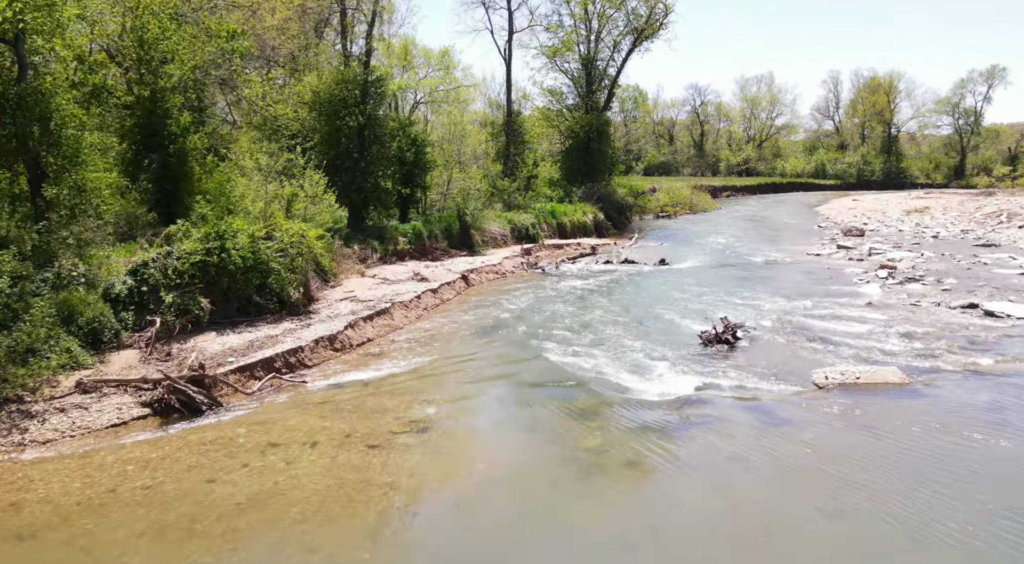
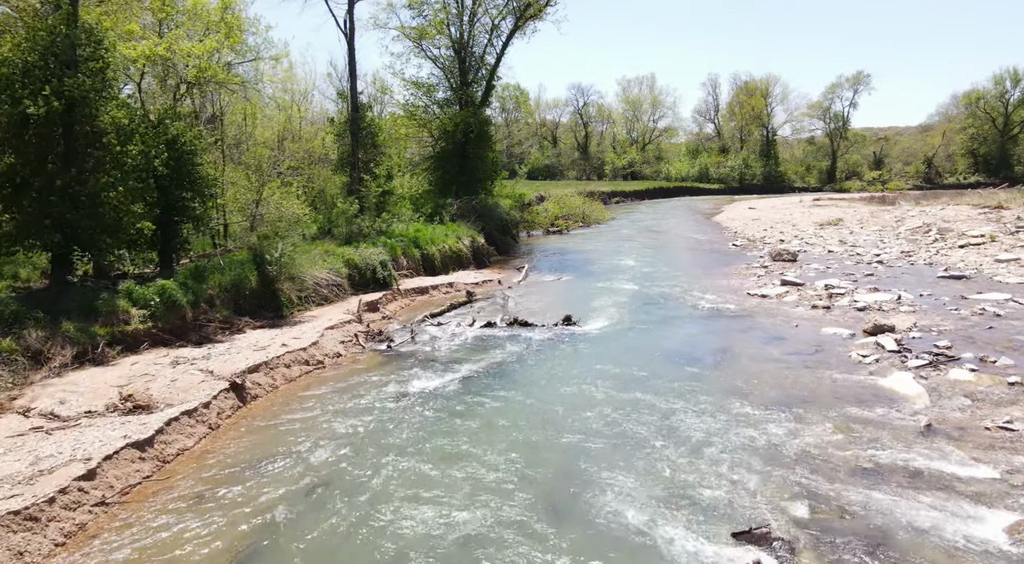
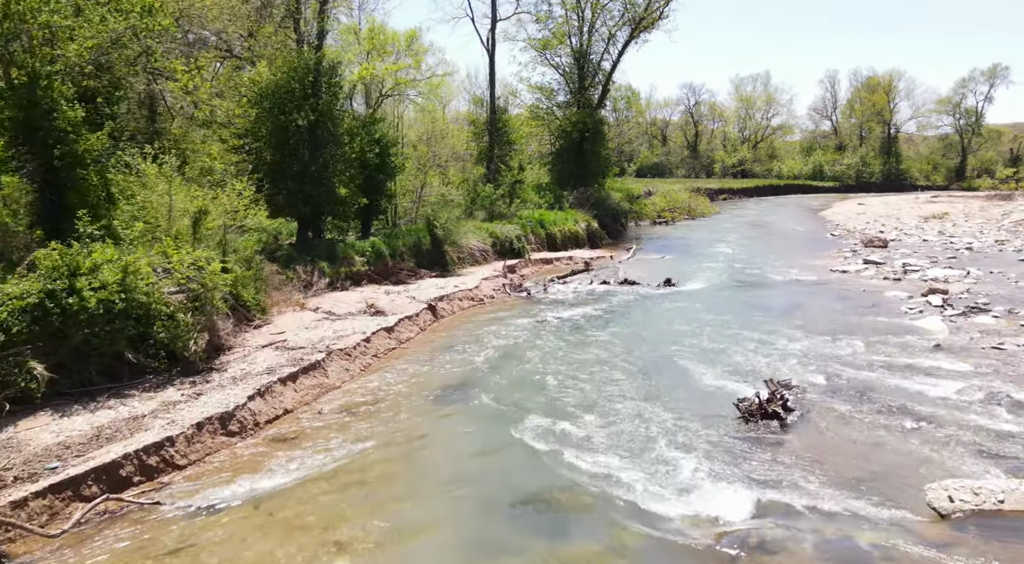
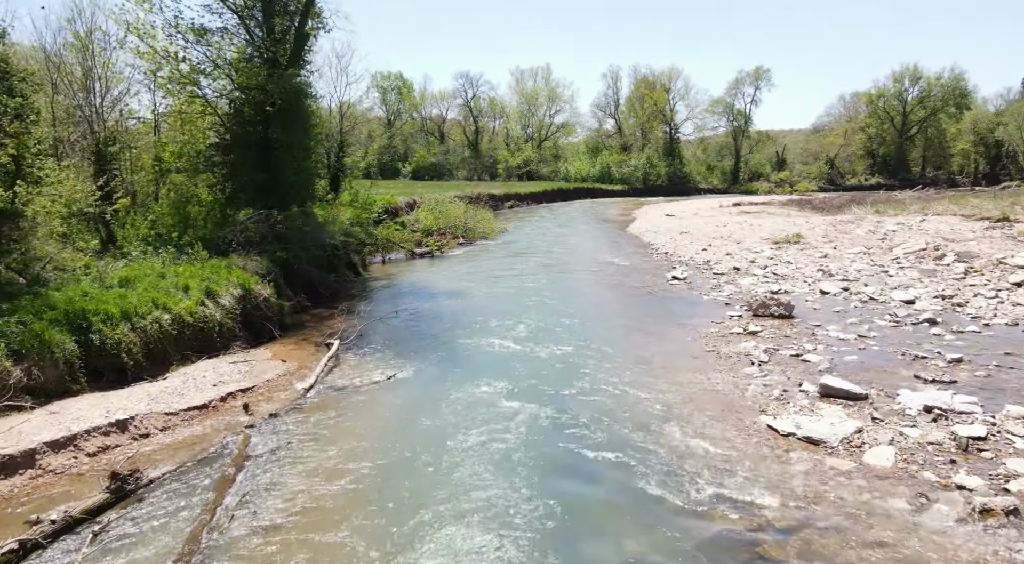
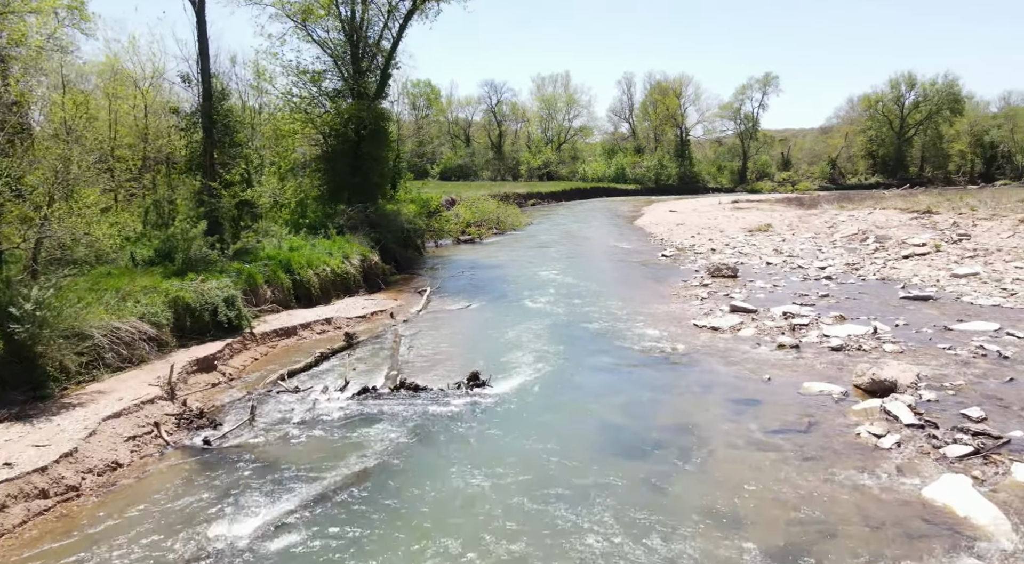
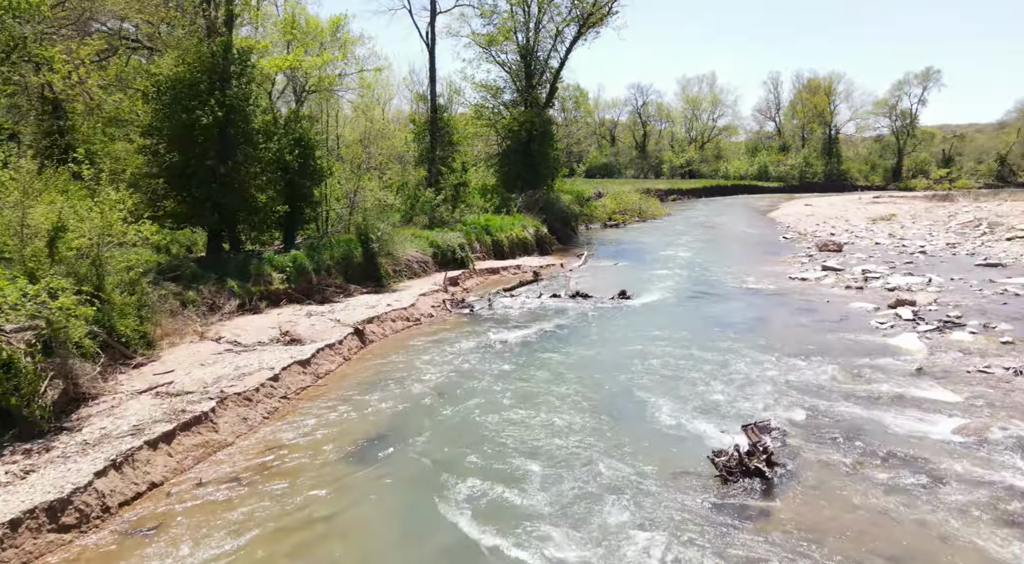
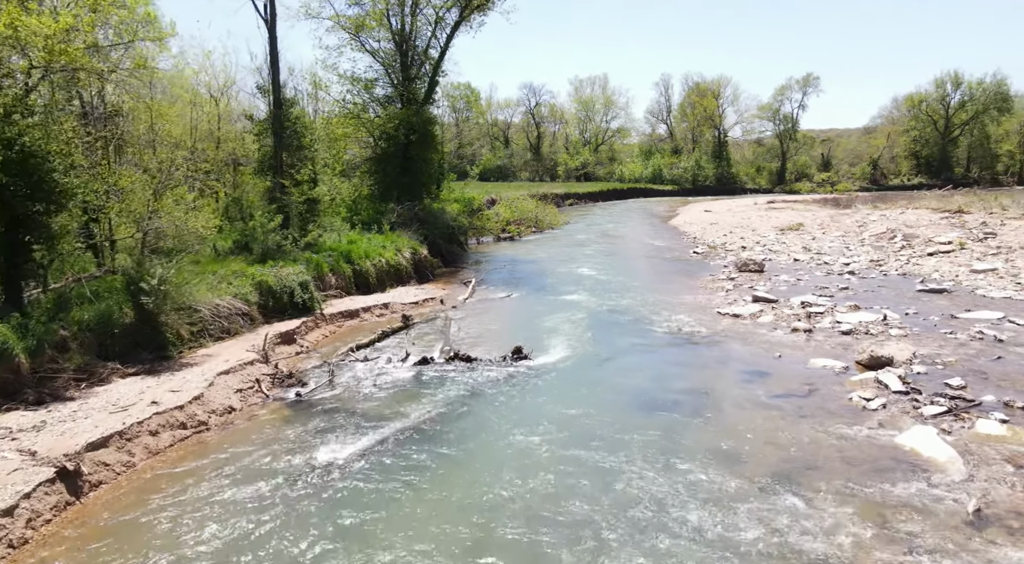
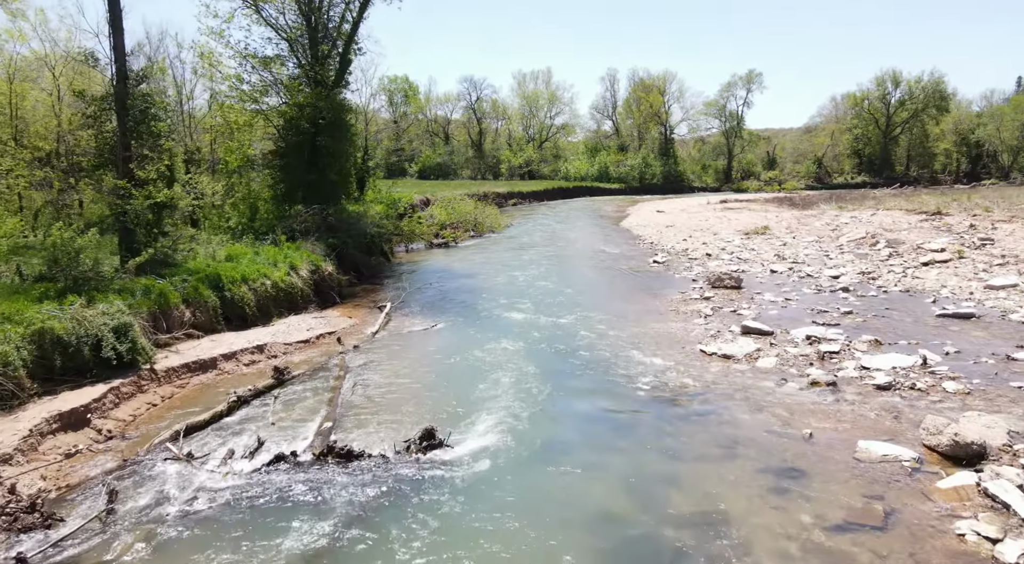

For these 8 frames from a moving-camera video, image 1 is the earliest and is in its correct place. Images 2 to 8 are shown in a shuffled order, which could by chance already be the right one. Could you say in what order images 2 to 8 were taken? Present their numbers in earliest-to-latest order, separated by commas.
3, 6, 2, 7, 5, 8, 4
